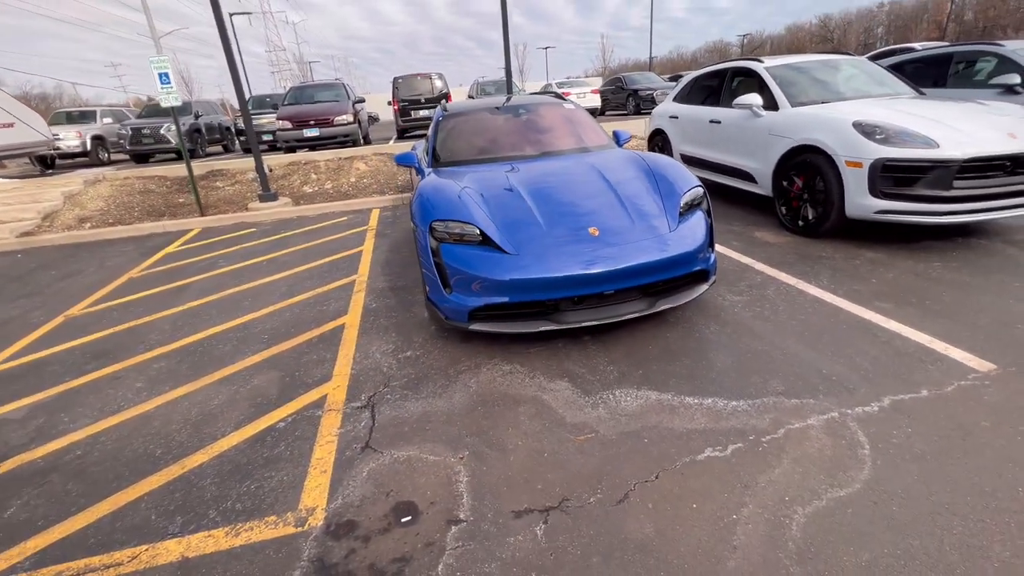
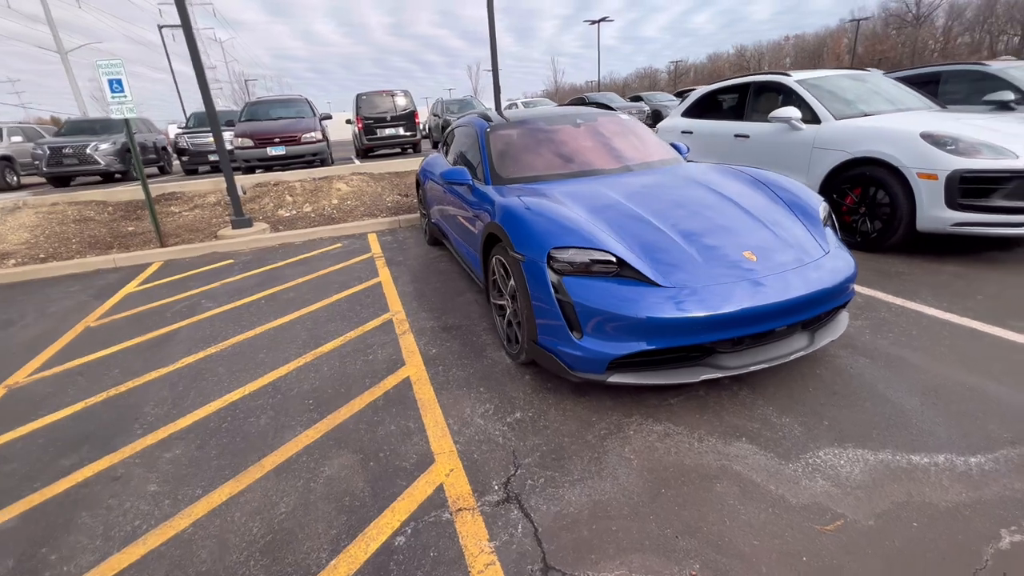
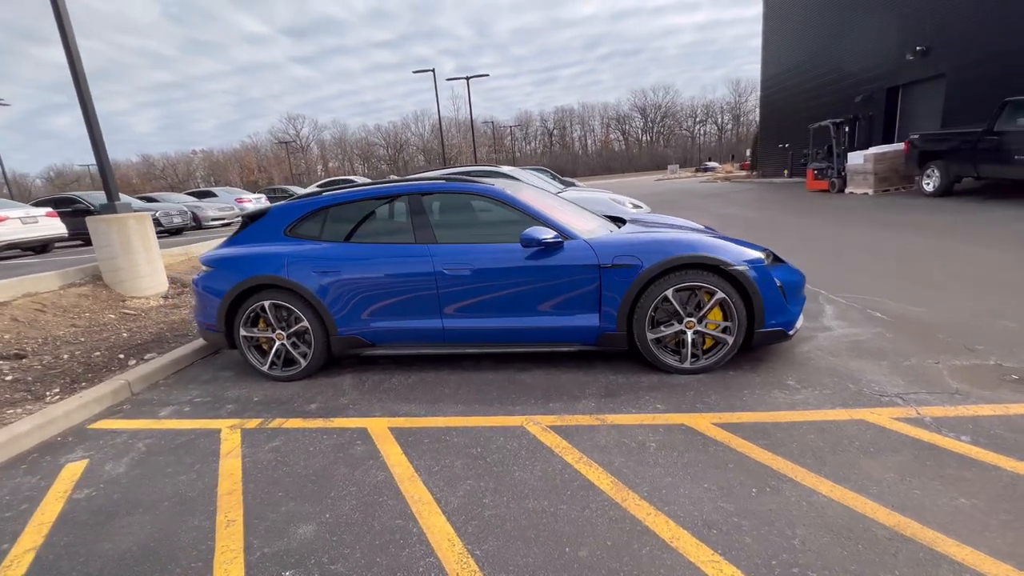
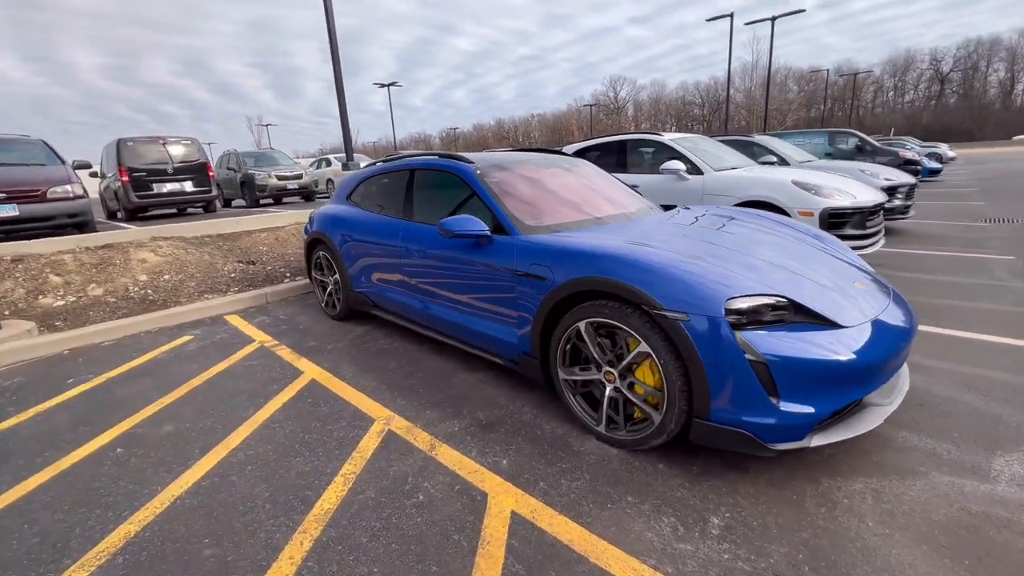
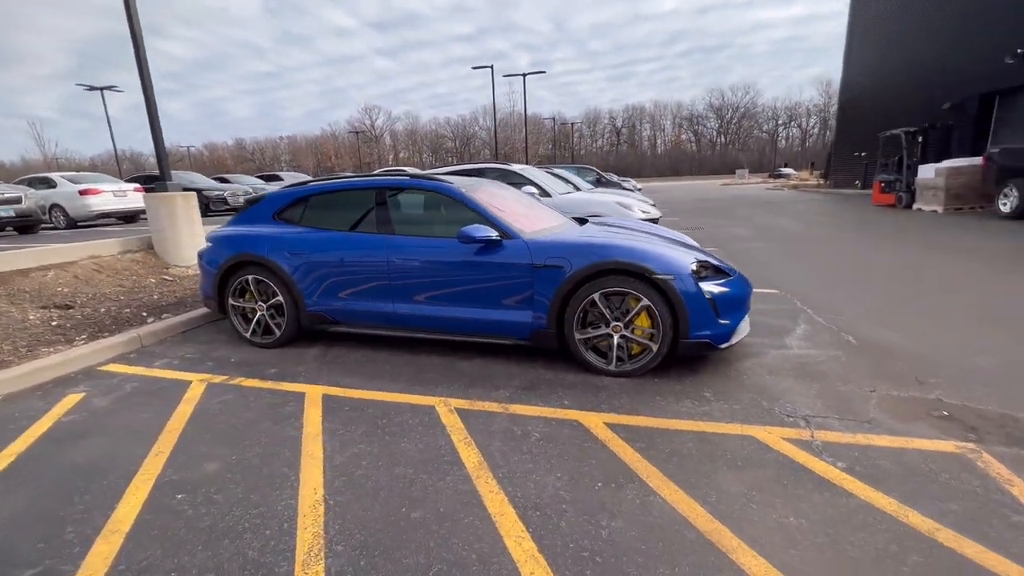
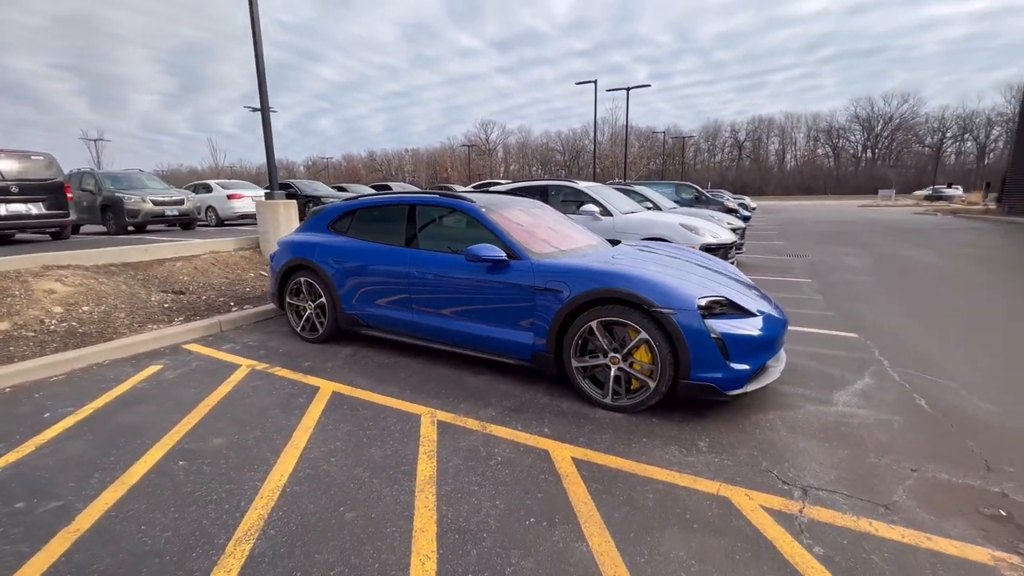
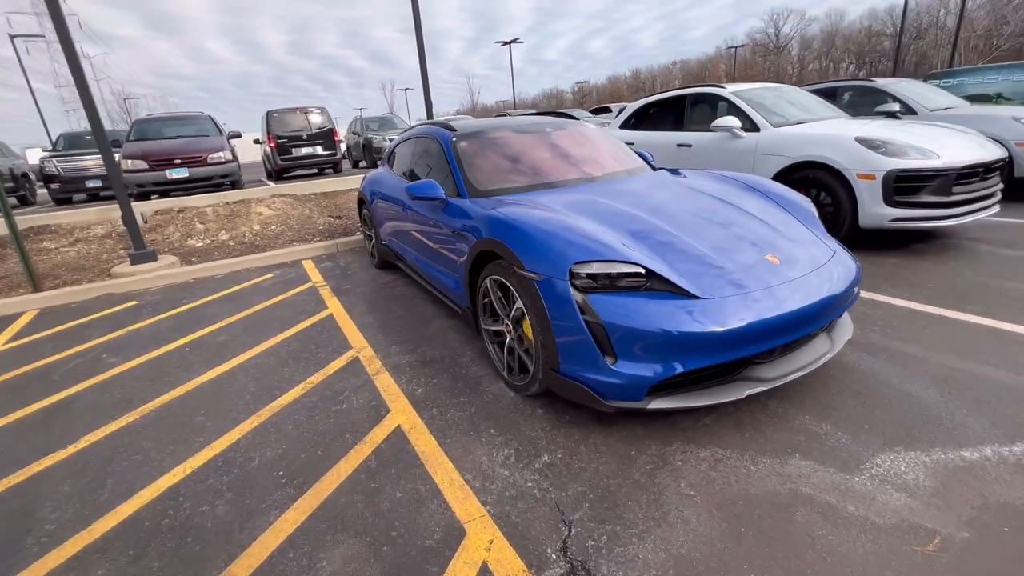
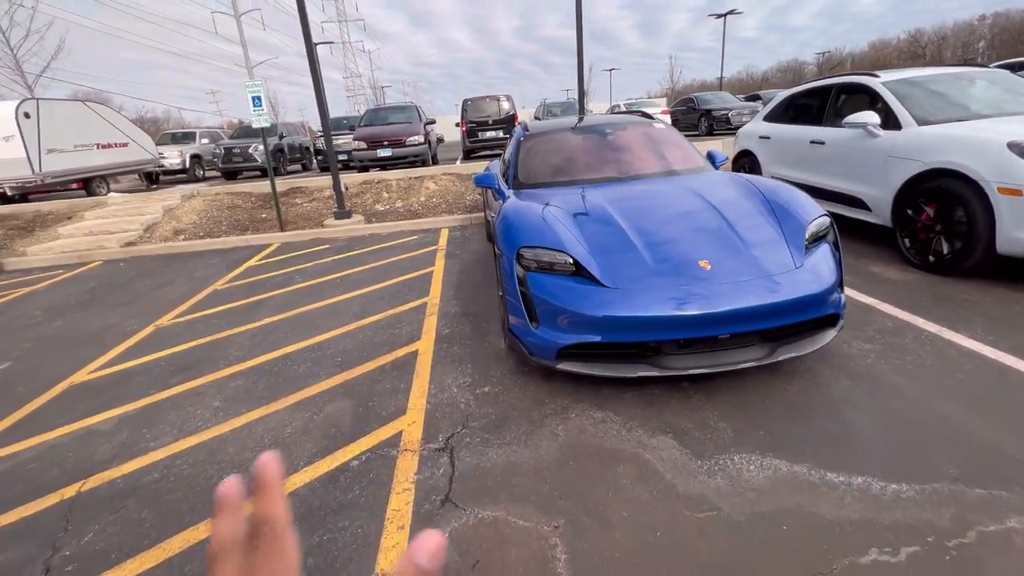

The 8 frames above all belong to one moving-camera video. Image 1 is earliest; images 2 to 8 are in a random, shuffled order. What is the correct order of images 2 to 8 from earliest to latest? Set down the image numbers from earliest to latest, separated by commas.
8, 2, 7, 4, 6, 5, 3
